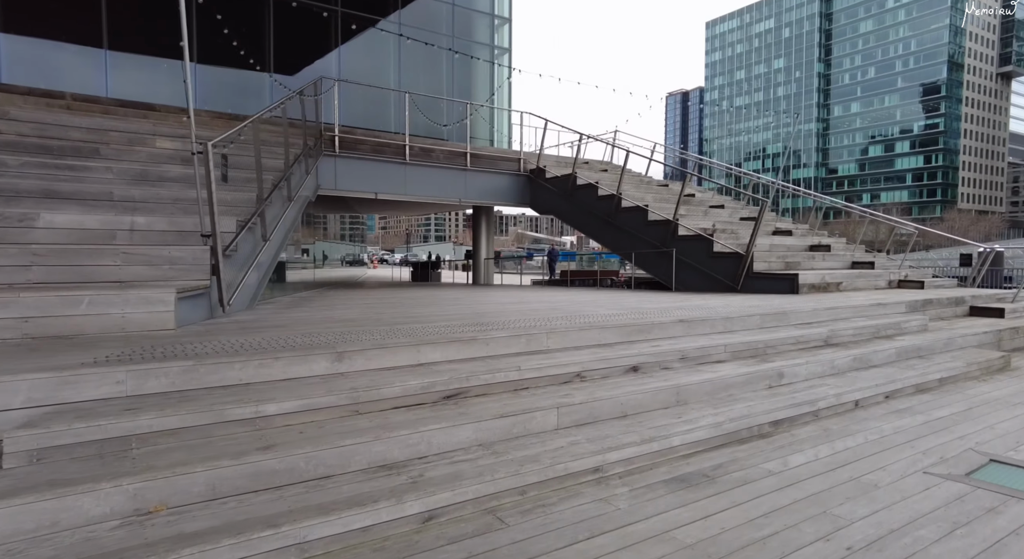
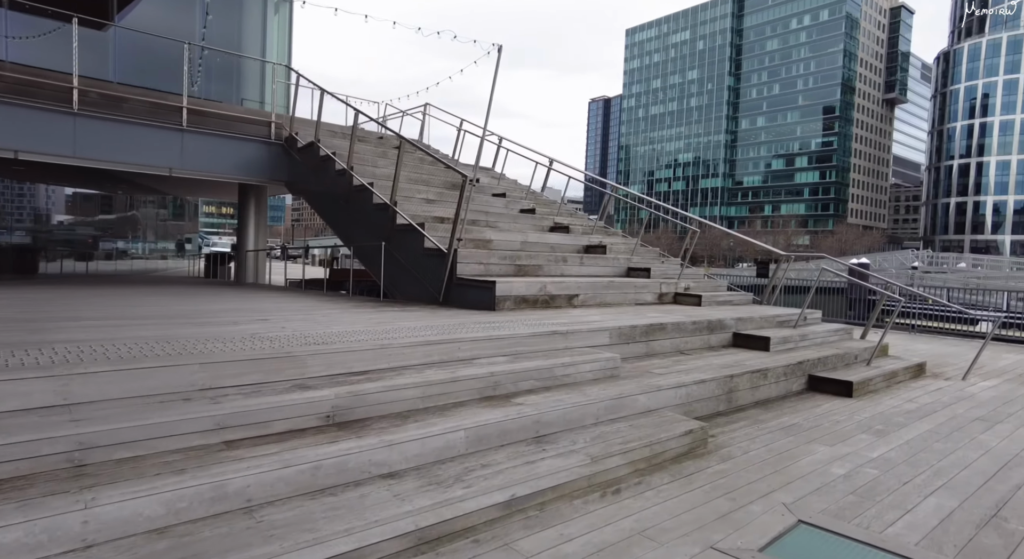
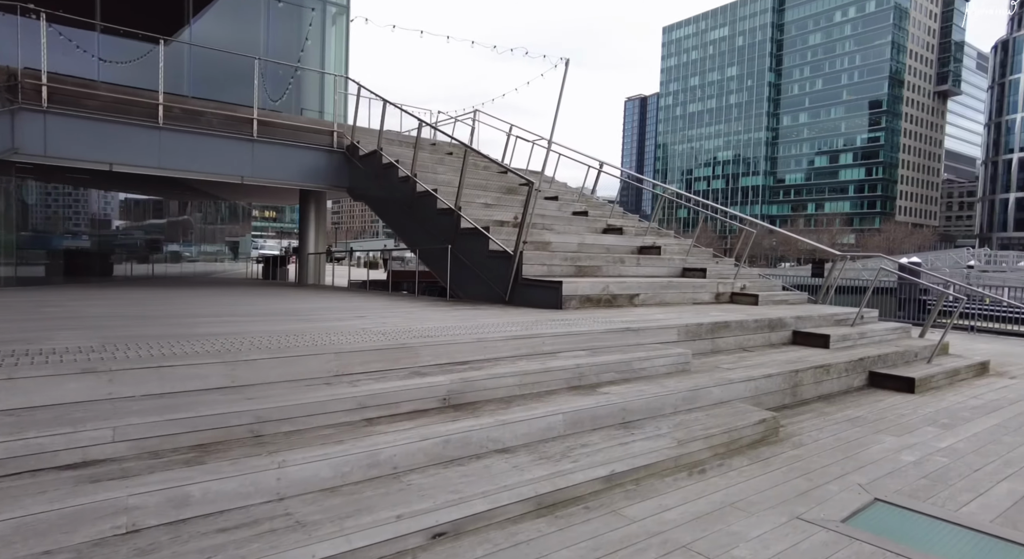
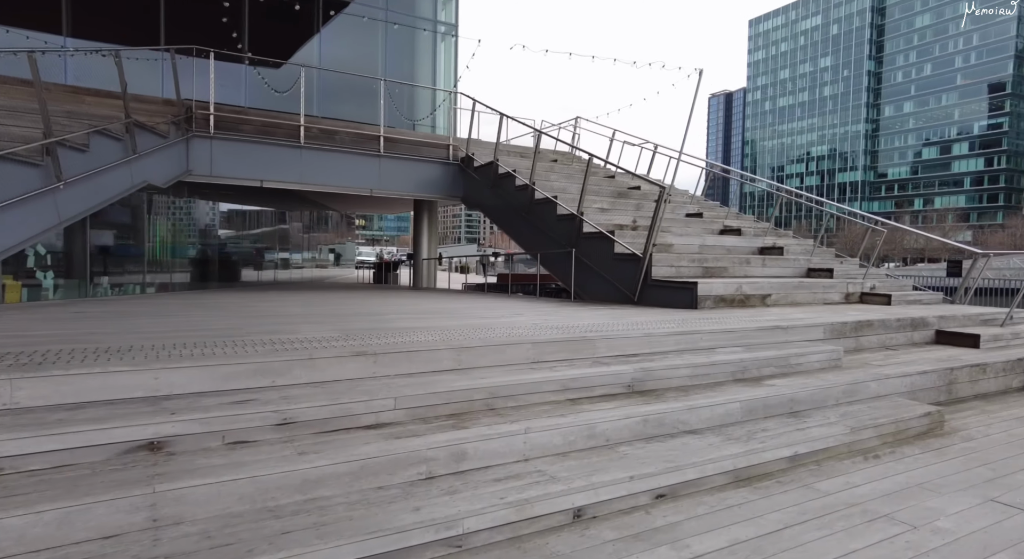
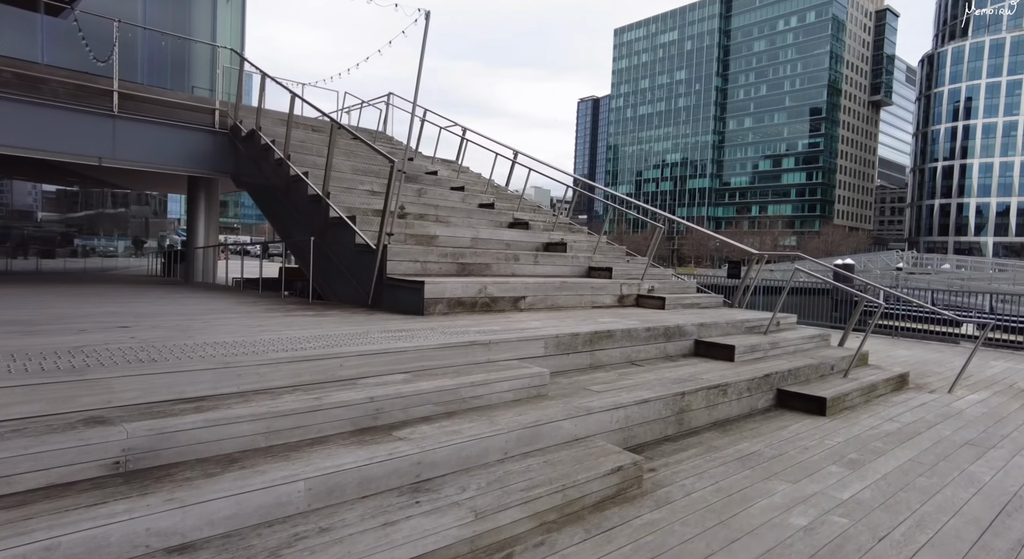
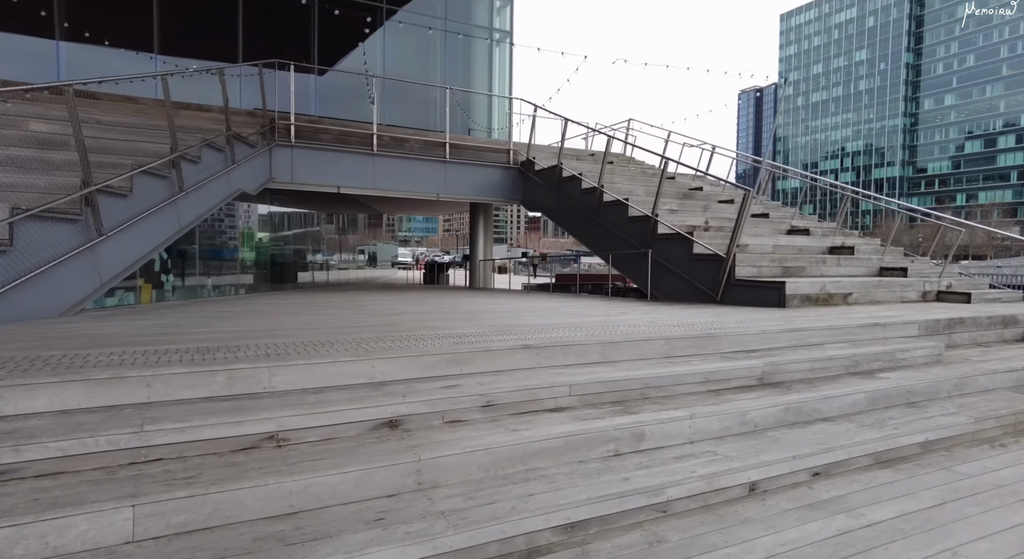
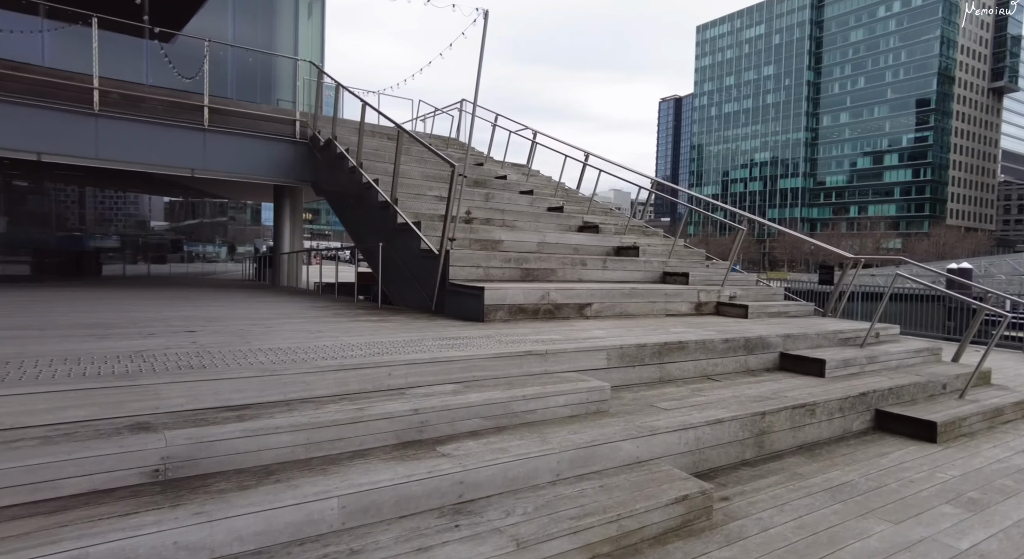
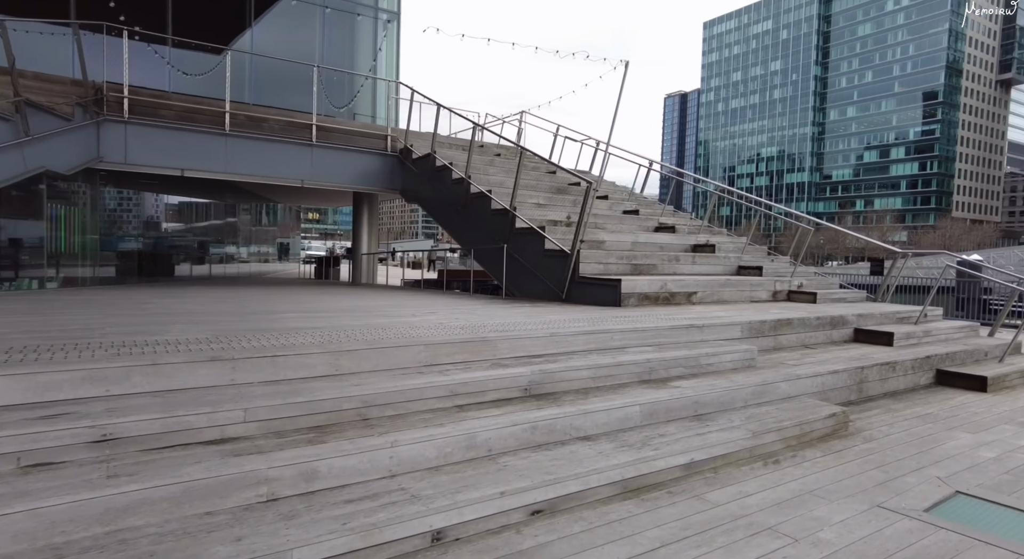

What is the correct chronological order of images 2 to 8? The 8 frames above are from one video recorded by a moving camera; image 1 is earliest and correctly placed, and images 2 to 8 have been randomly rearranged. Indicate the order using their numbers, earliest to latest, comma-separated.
6, 4, 8, 3, 2, 5, 7
